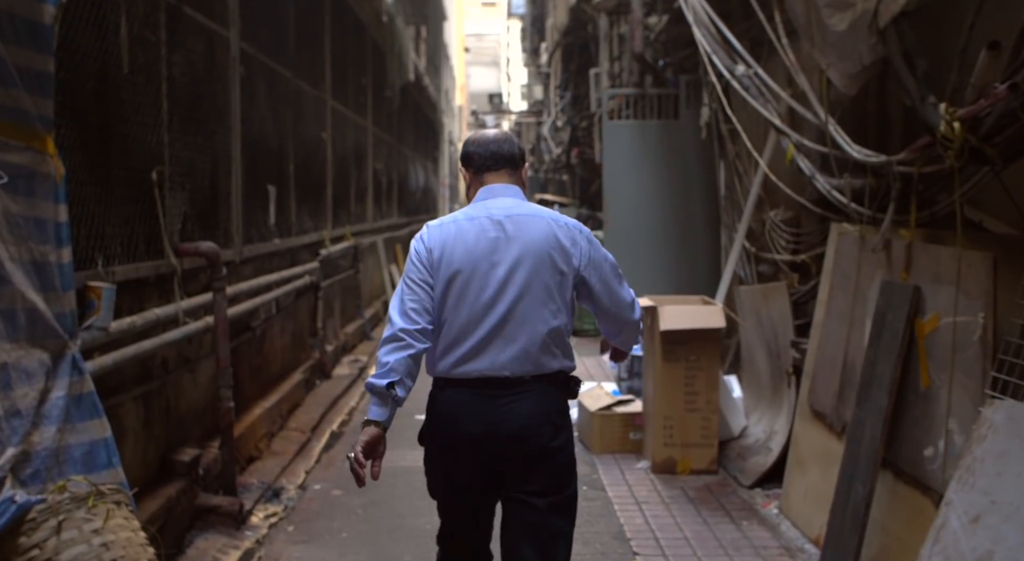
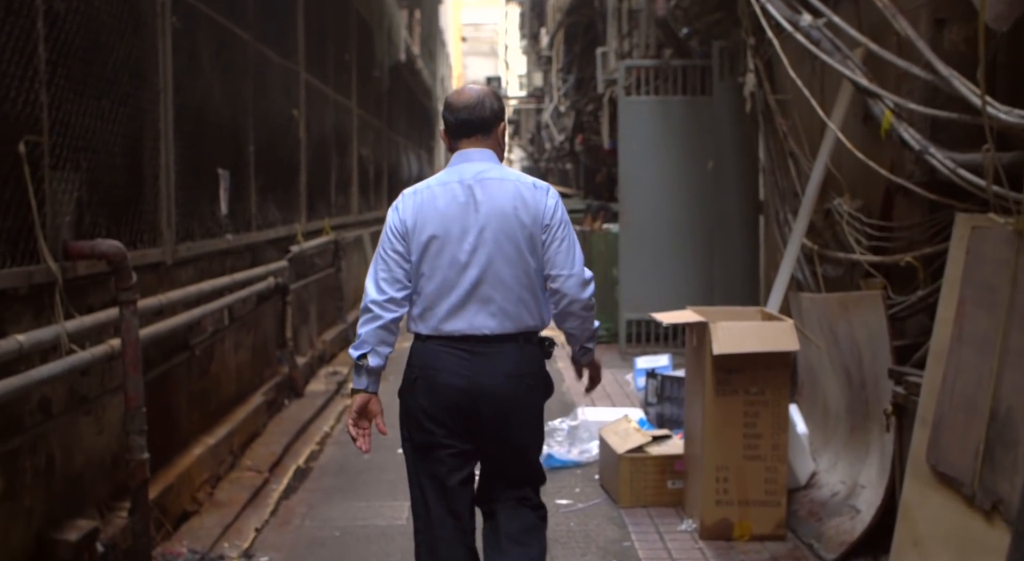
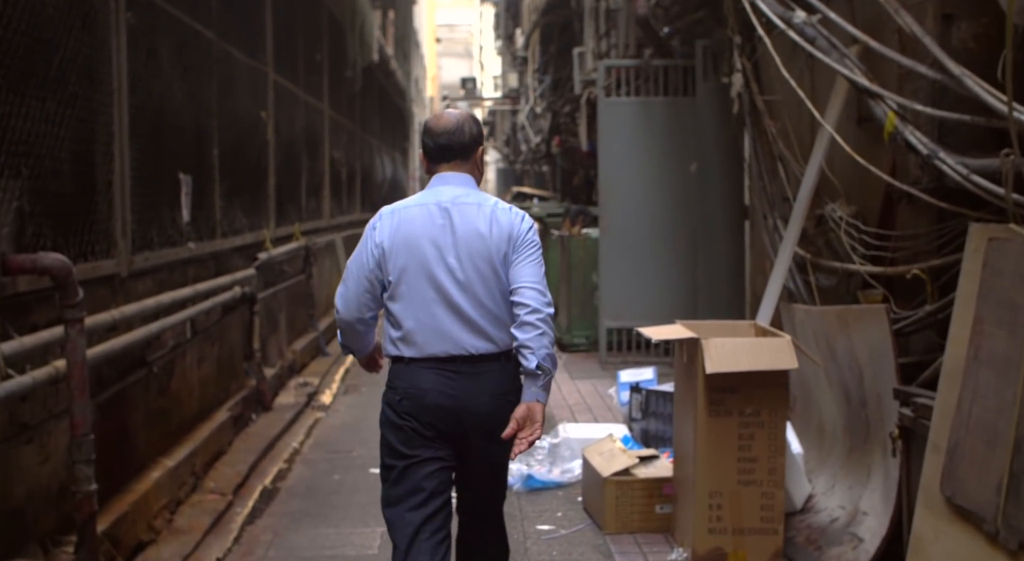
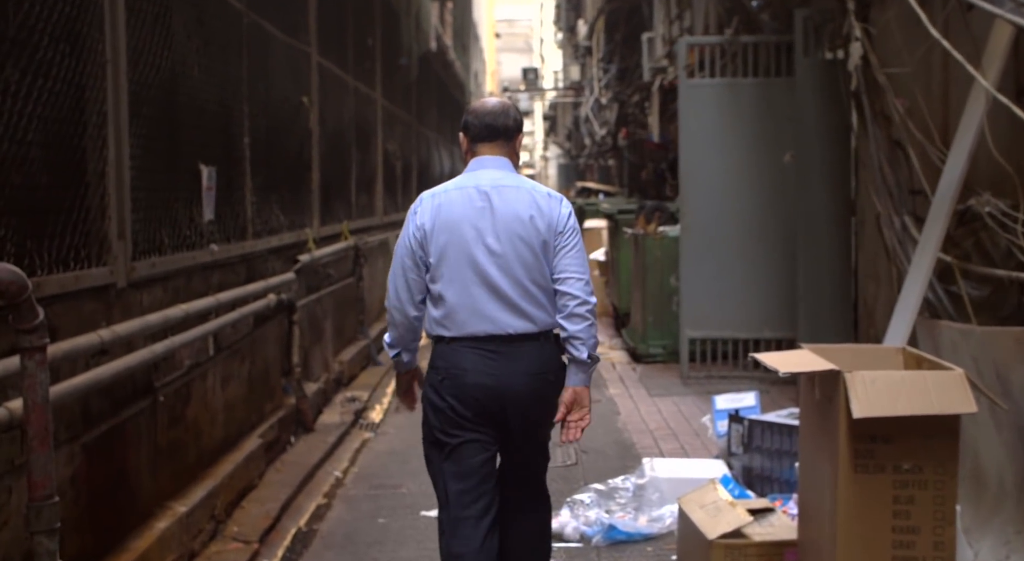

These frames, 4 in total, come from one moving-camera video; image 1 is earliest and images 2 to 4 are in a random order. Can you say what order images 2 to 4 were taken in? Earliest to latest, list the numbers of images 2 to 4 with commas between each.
2, 3, 4
